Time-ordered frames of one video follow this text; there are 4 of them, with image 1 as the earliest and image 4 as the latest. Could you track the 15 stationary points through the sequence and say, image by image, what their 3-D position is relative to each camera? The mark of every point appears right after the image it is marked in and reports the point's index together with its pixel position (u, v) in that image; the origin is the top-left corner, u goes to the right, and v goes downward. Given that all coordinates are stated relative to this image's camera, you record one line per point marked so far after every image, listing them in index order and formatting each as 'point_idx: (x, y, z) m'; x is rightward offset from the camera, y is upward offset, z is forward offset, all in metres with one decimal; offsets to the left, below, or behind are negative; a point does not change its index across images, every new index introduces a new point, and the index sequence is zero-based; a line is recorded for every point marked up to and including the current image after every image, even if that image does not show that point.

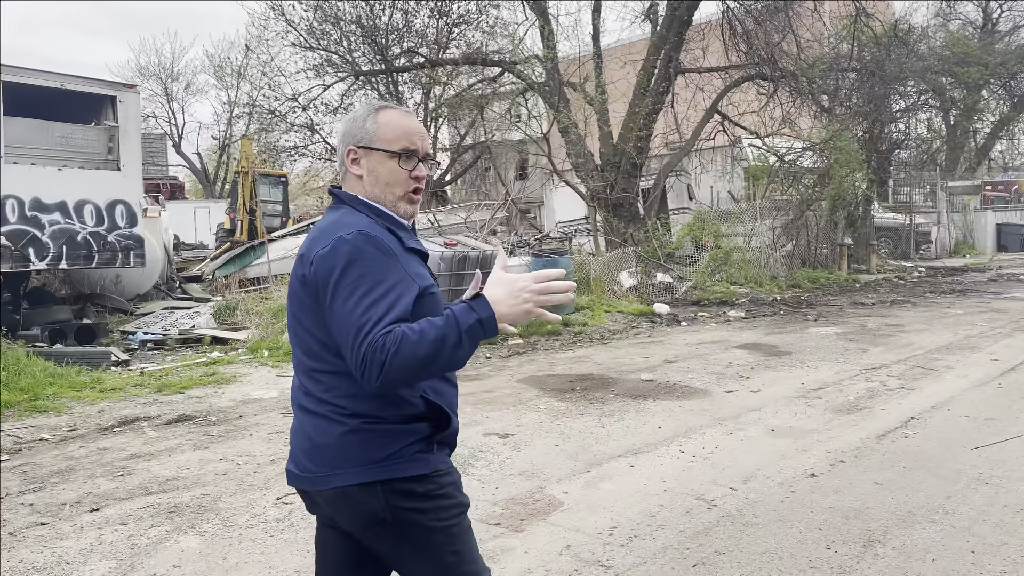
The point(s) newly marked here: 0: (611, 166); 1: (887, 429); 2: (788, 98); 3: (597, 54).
0: (+1.8, +2.2, +15.0) m
1: (+2.2, -0.8, +4.9) m
2: (+5.1, +3.4, +15.0) m
3: (+1.6, +4.3, +15.2) m
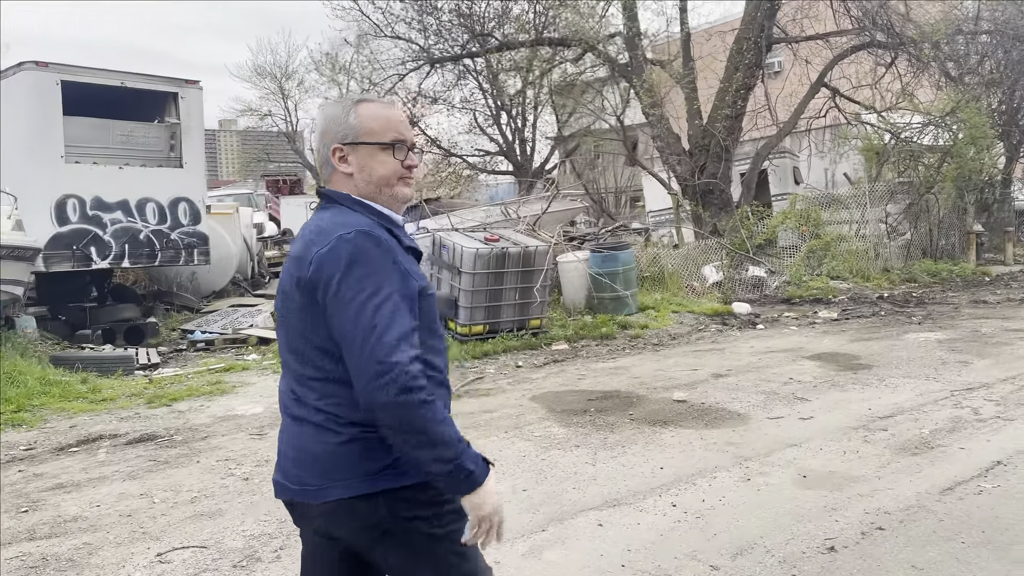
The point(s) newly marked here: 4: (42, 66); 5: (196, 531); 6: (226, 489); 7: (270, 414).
0: (+3.1, +2.3, +13.8) m
1: (+2.1, -0.9, +3.8) m
2: (+6.4, +3.5, +13.3) m
3: (+2.9, +4.4, +14.0) m
4: (-5.6, +2.7, +9.9) m
5: (-1.3, -1.0, +3.5) m
6: (-1.4, -1.0, +4.0) m
7: (-1.6, -0.8, +5.5) m
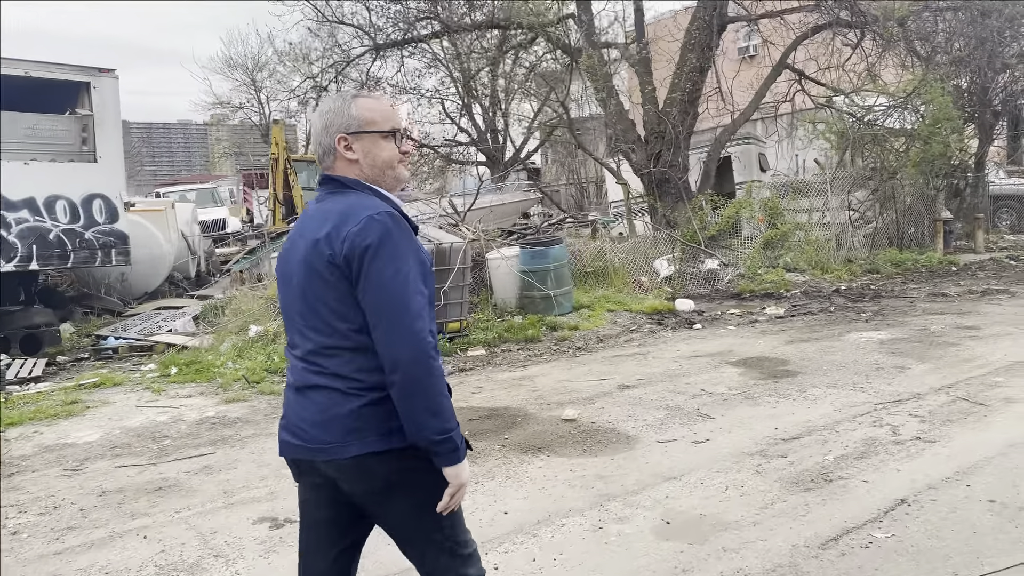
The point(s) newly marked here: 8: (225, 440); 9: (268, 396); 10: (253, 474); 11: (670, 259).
0: (+2.2, +2.4, +13.1) m
1: (+1.3, -0.9, +3.2) m
2: (+5.5, +3.7, +12.6) m
3: (+2.0, +4.5, +13.3) m
4: (-6.5, +2.6, +9.2) m
5: (-2.1, -1.1, +2.8) m
6: (-2.1, -1.0, +3.3) m
7: (-2.4, -0.9, +4.8) m
8: (-1.6, -0.9, +4.7) m
9: (-1.7, -0.8, +5.8) m
10: (-1.3, -0.9, +4.1) m
11: (+2.2, +0.4, +11.3) m
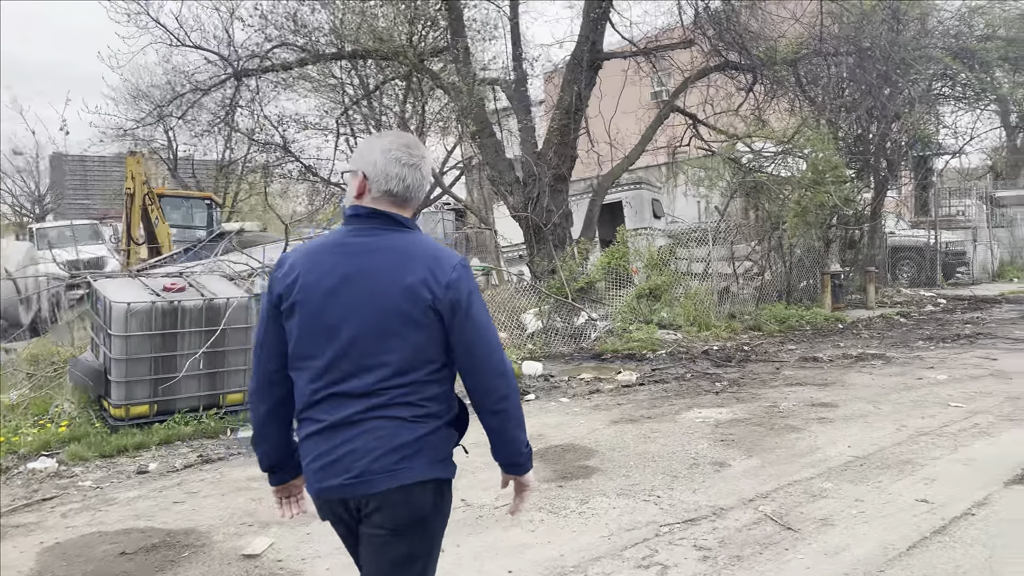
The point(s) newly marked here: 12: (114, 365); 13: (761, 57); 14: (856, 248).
0: (+0.3, +1.6, +12.2) m
1: (0.0, -1.2, +2.0) m
2: (+3.6, +2.8, +12.0) m
3: (+0.1, +3.7, +12.5) m
4: (-8.2, +2.1, +7.7) m
5: (-3.4, -1.4, +1.5) m
6: (-3.5, -1.3, +2.0) m
7: (-3.8, -1.2, +3.4) m
8: (-3.1, -1.2, +3.4) m
9: (-3.2, -1.2, +4.5) m
10: (-2.7, -1.2, +2.7) m
11: (+0.3, -0.3, +10.3) m
12: (-2.8, -0.5, +5.7) m
13: (+3.4, +3.2, +11.4) m
14: (+6.1, +0.7, +14.5) m
